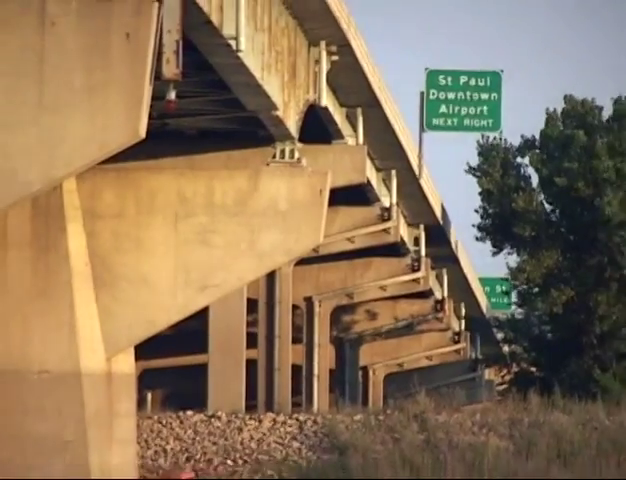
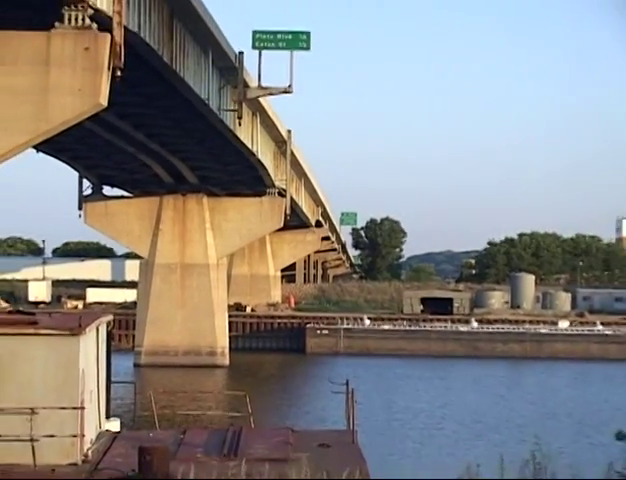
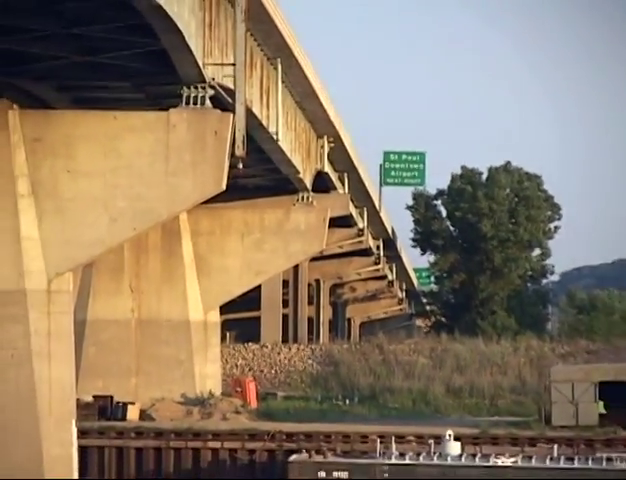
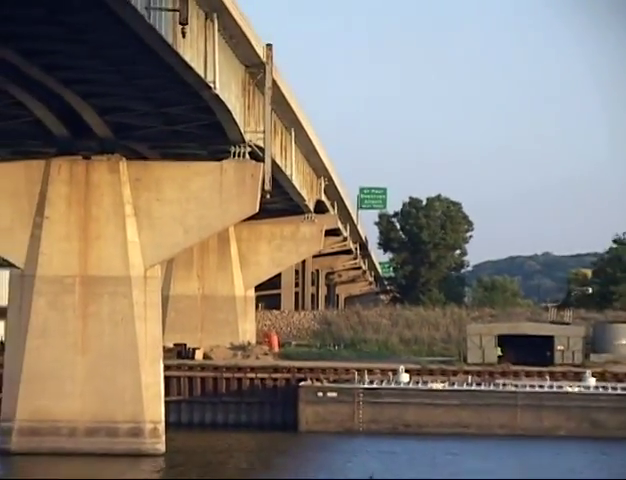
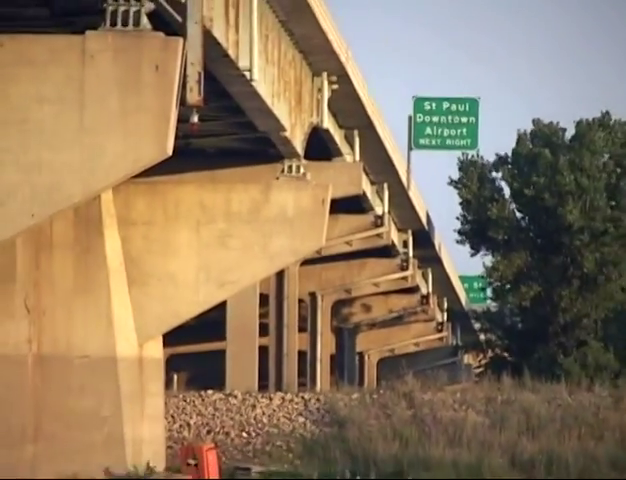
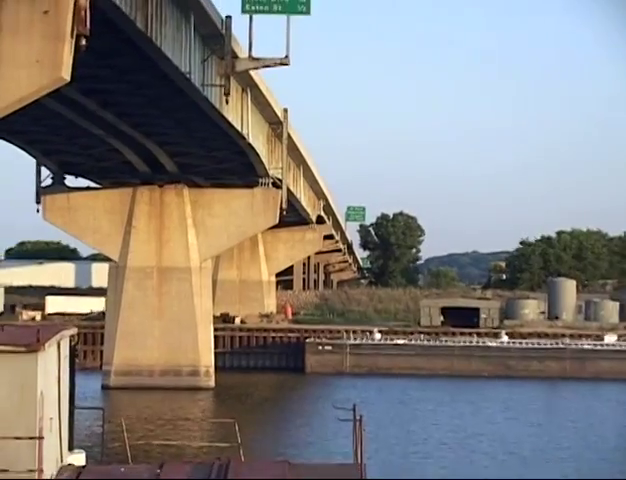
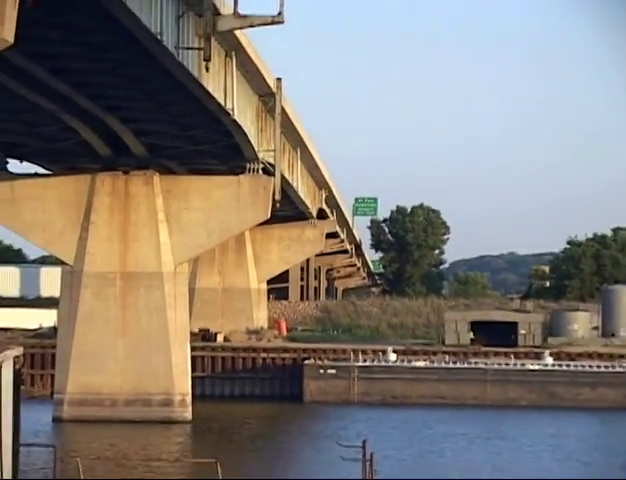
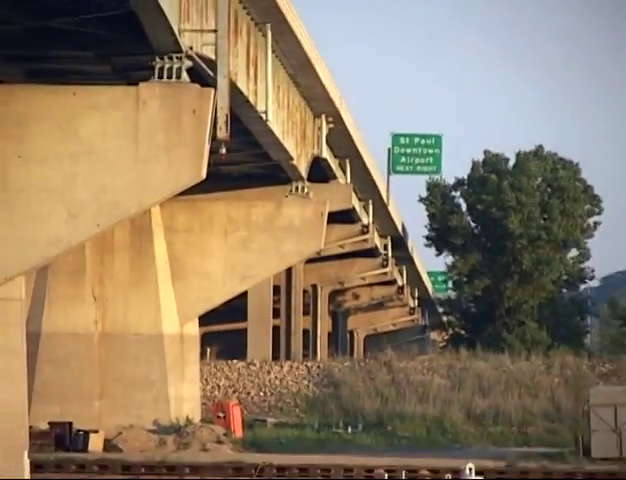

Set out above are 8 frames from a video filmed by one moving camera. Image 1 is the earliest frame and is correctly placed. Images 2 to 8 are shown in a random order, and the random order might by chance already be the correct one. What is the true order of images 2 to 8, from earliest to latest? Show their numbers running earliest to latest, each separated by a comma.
5, 8, 3, 4, 7, 6, 2
